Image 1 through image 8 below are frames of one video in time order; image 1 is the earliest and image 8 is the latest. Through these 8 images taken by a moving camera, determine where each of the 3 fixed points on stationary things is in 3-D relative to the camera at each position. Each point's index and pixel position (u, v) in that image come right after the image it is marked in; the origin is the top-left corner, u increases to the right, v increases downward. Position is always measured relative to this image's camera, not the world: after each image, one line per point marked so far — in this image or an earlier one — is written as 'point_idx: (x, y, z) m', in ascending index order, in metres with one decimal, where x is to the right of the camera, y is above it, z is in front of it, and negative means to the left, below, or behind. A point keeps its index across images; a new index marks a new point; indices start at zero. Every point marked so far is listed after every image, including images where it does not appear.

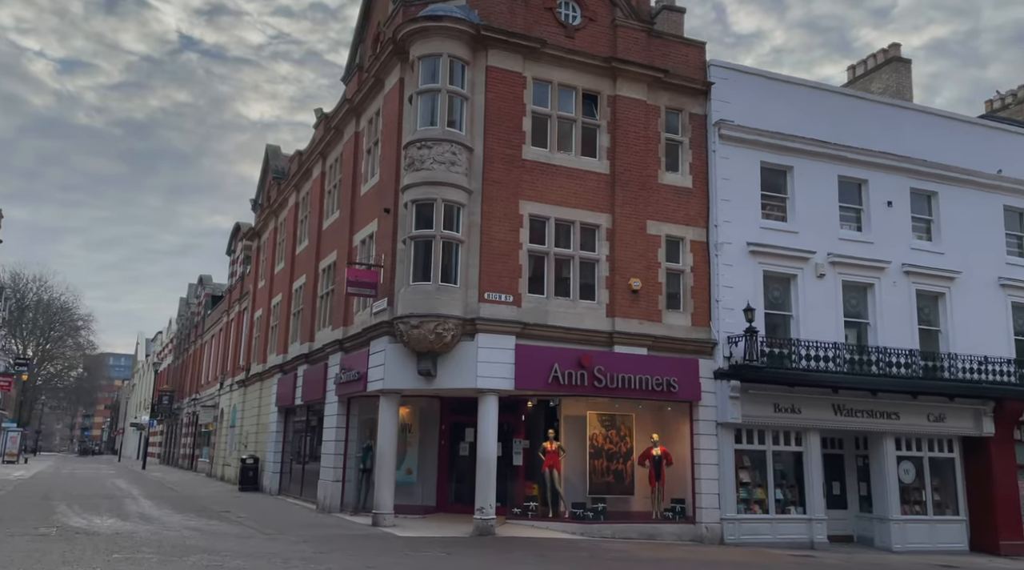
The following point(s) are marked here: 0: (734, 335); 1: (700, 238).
0: (+5.1, -1.2, +18.9) m
1: (+4.4, +1.0, +19.4) m
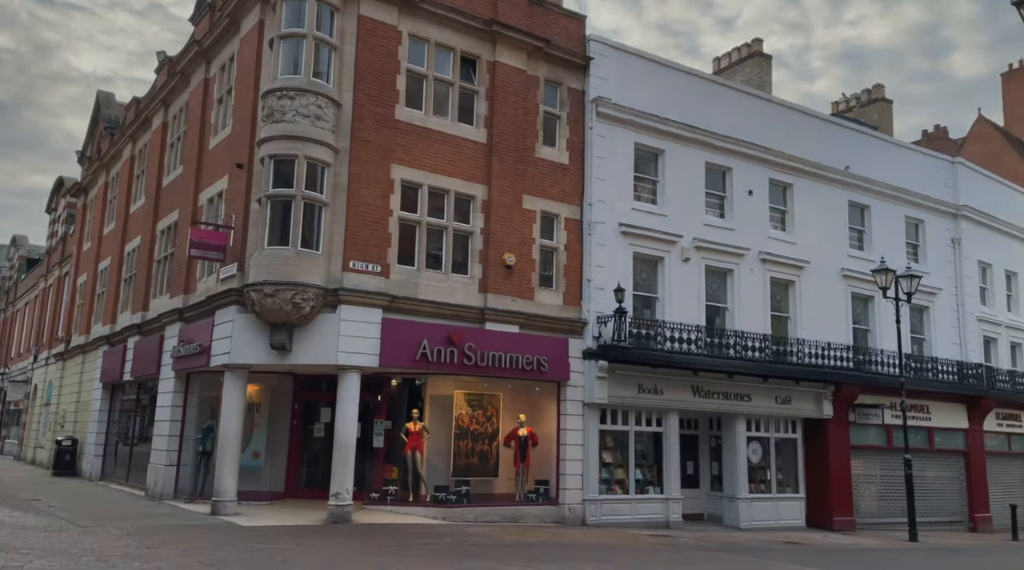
0: (+2.1, -0.7, +18.6) m
1: (+1.5, +1.6, +19.0) m
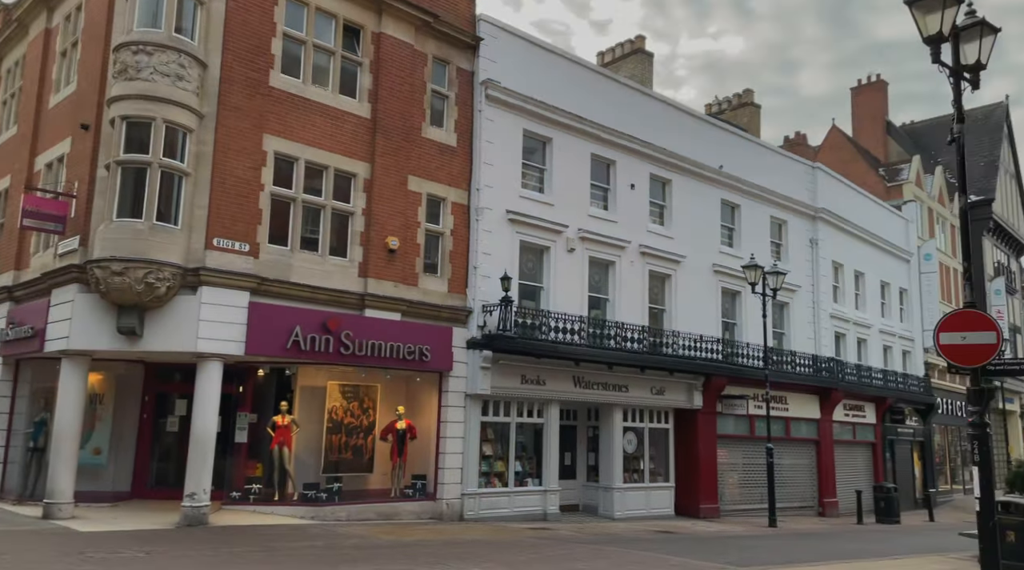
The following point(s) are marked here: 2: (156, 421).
0: (-0.5, -0.4, +17.9) m
1: (-1.1, +1.8, +18.2) m
2: (-7.5, -2.9, +17.4) m
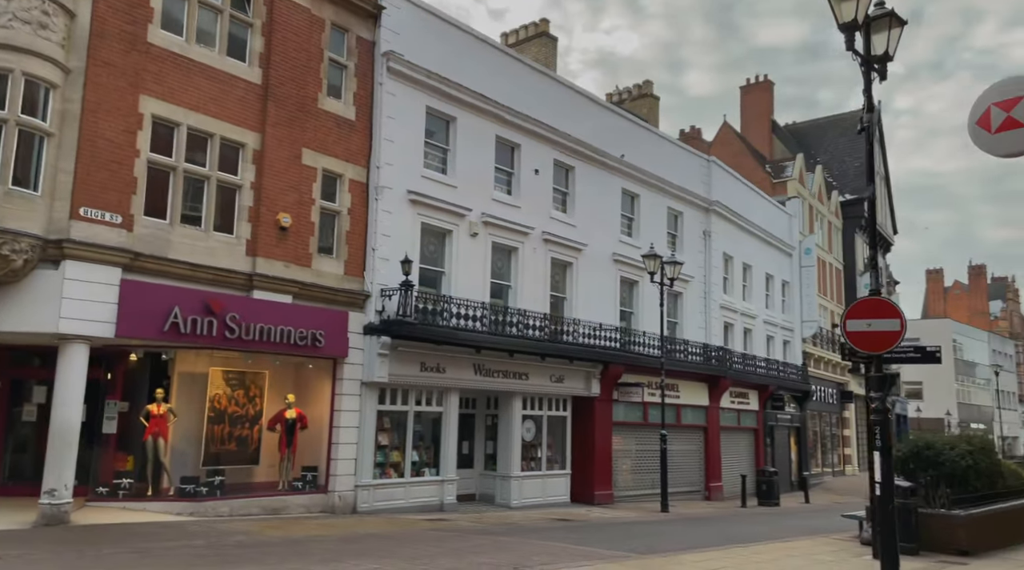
0: (-2.6, -0.1, +17.1) m
1: (-3.2, +2.2, +17.2) m
2: (-9.5, -2.4, +15.6) m
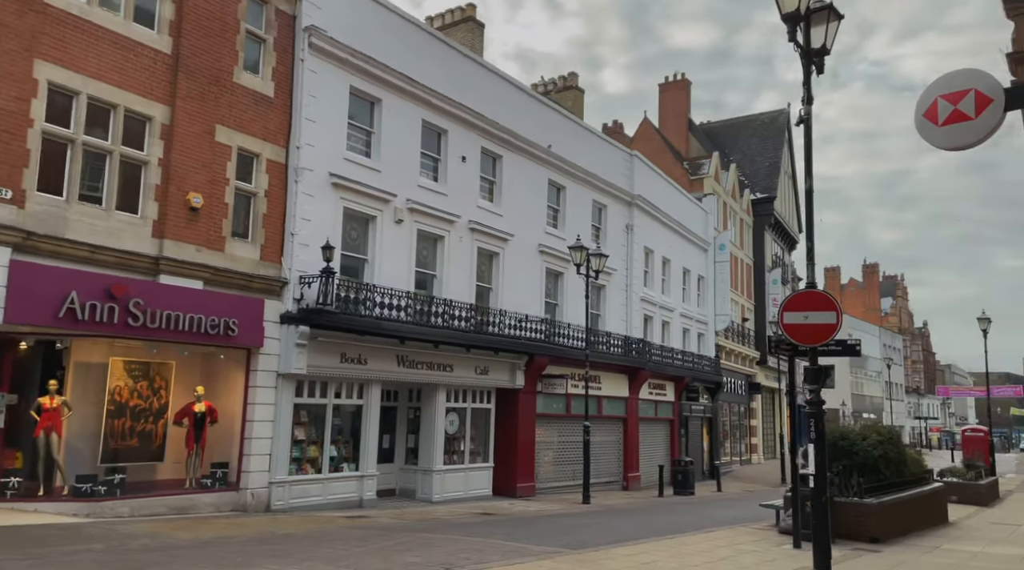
0: (-4.0, +0.2, +16.3) m
1: (-4.7, +2.5, +16.3) m
2: (-10.8, -2.0, +14.1) m
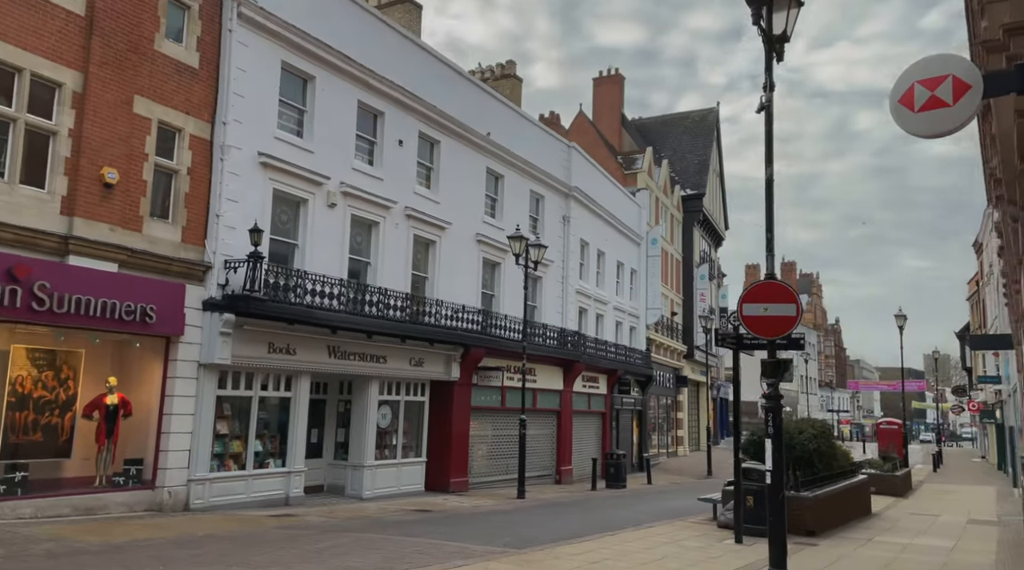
0: (-5.2, +0.5, +15.3) m
1: (-5.8, +2.8, +15.2) m
2: (-11.8, -1.7, +12.6) m
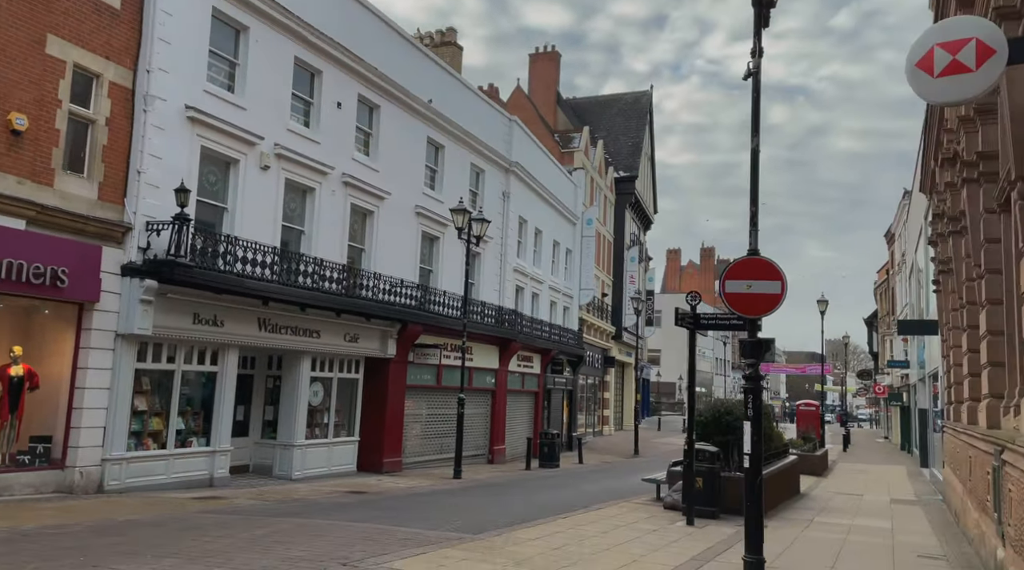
0: (-6.1, +1.1, +14.1) m
1: (-6.6, +3.4, +13.9) m
2: (-12.4, -1.0, +10.8) m
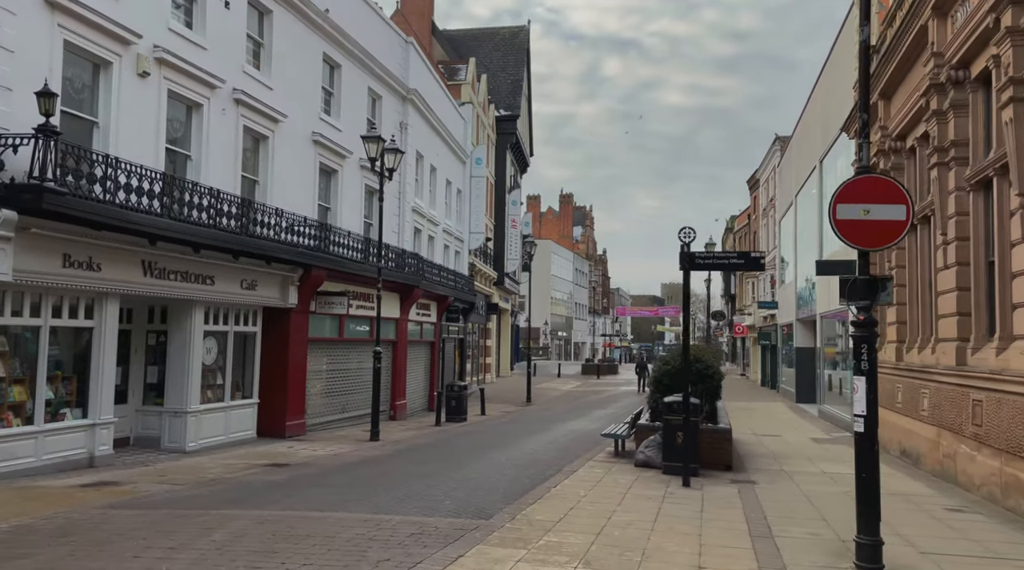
0: (-6.6, +2.0, +10.8) m
1: (-7.1, +4.3, +10.4) m
2: (-12.2, -0.4, +6.6) m
